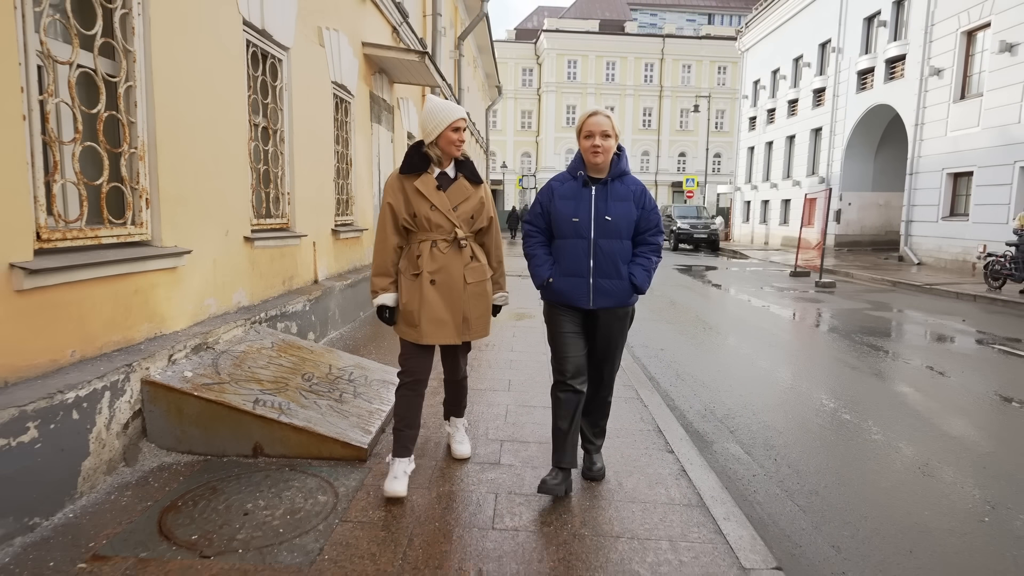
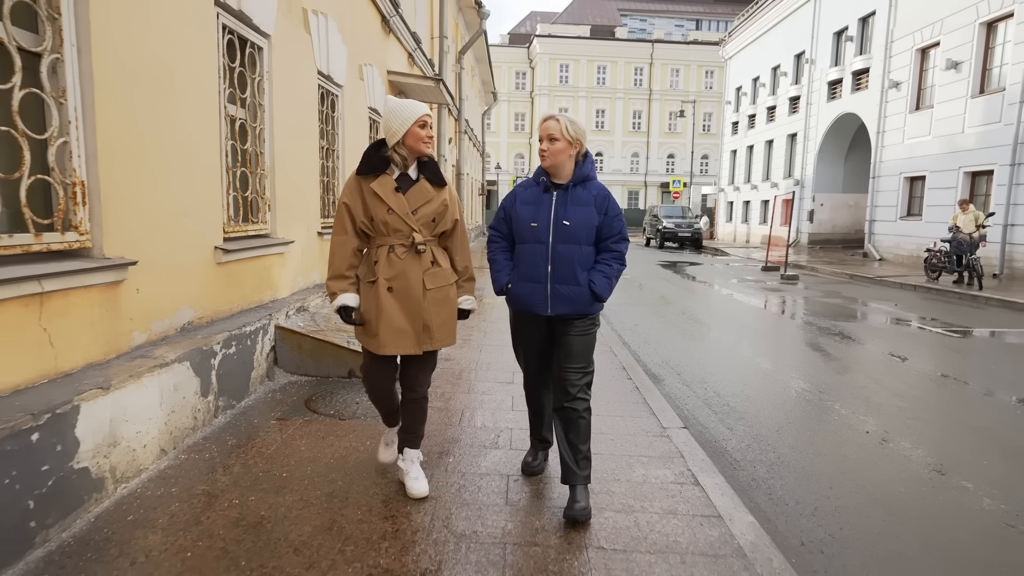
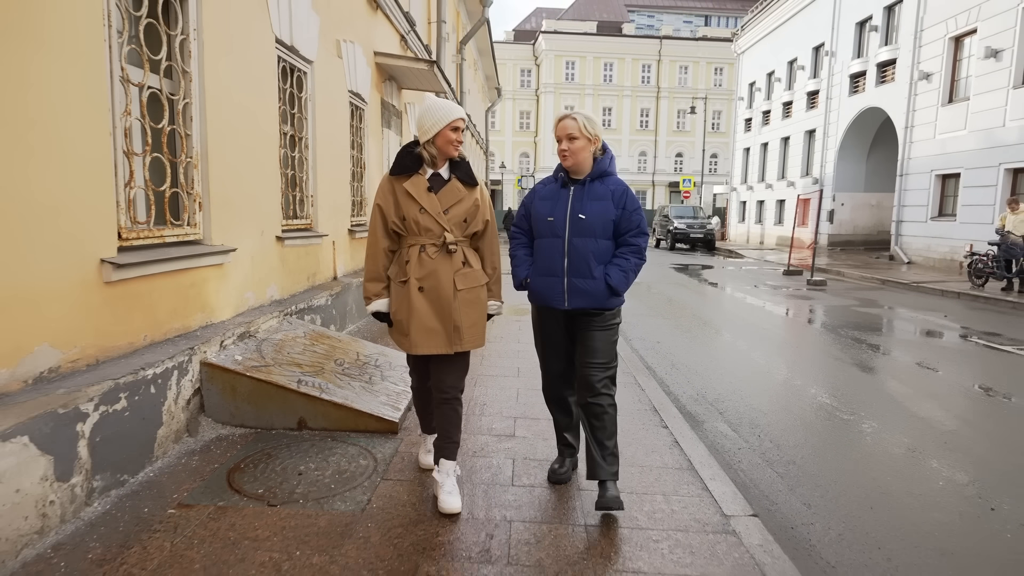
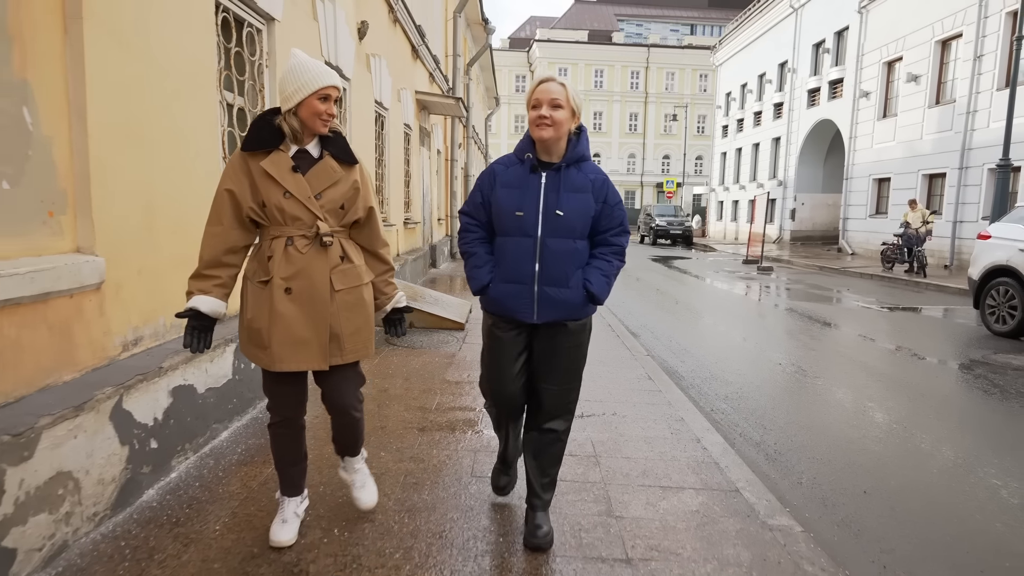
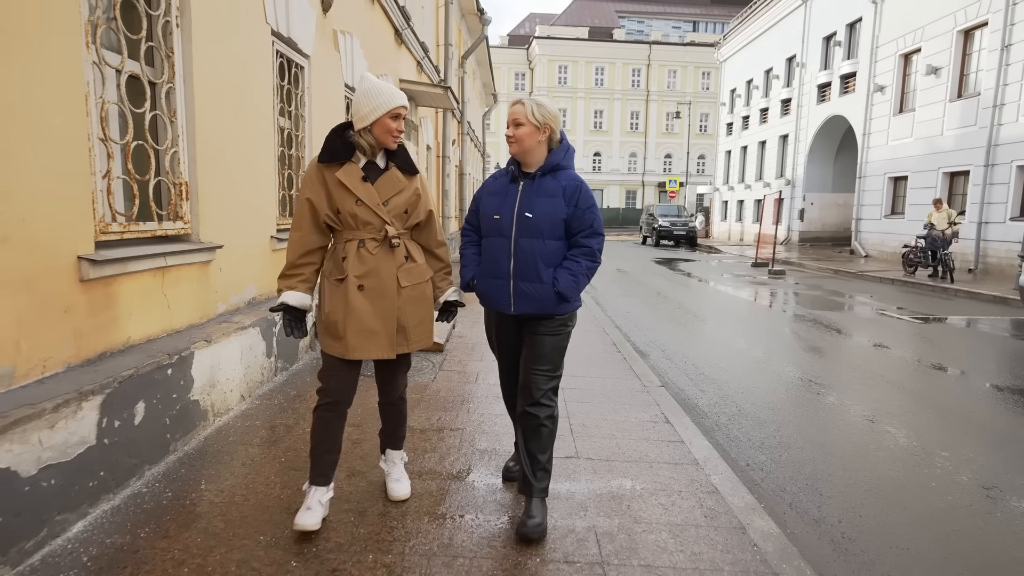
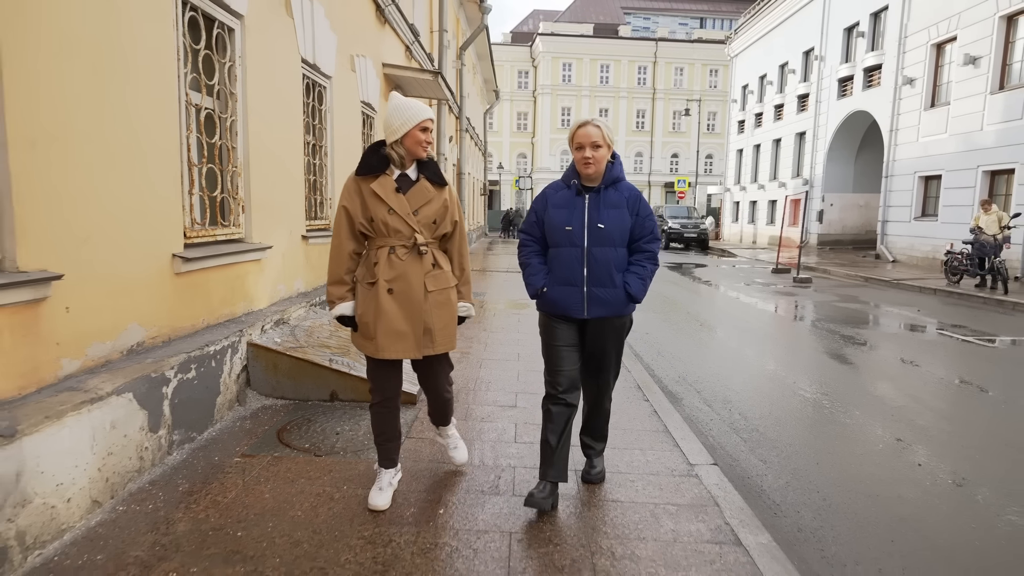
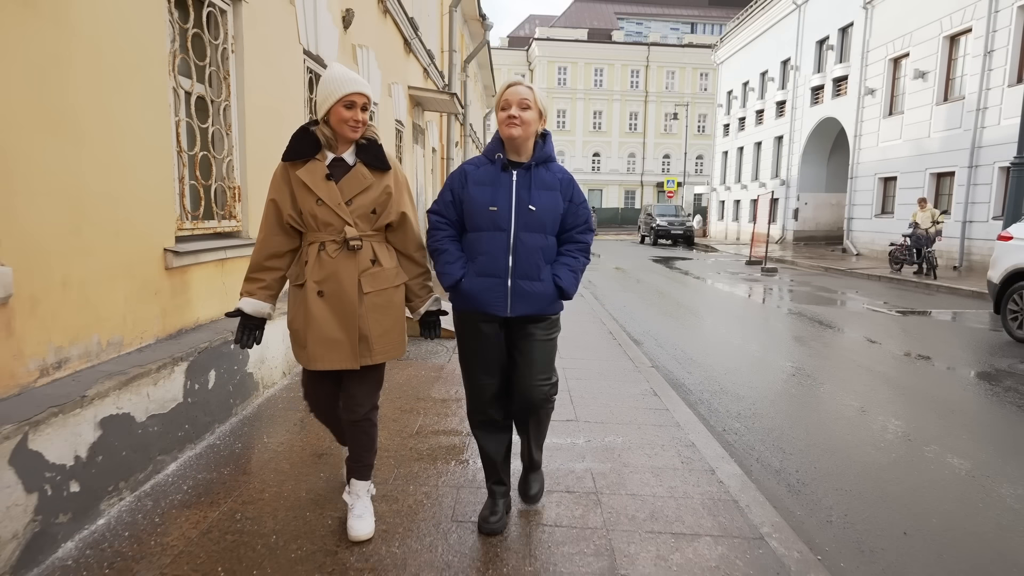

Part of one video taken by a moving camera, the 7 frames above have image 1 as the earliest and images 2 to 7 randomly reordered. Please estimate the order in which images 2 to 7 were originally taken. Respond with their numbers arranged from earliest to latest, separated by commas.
3, 6, 2, 5, 7, 4
